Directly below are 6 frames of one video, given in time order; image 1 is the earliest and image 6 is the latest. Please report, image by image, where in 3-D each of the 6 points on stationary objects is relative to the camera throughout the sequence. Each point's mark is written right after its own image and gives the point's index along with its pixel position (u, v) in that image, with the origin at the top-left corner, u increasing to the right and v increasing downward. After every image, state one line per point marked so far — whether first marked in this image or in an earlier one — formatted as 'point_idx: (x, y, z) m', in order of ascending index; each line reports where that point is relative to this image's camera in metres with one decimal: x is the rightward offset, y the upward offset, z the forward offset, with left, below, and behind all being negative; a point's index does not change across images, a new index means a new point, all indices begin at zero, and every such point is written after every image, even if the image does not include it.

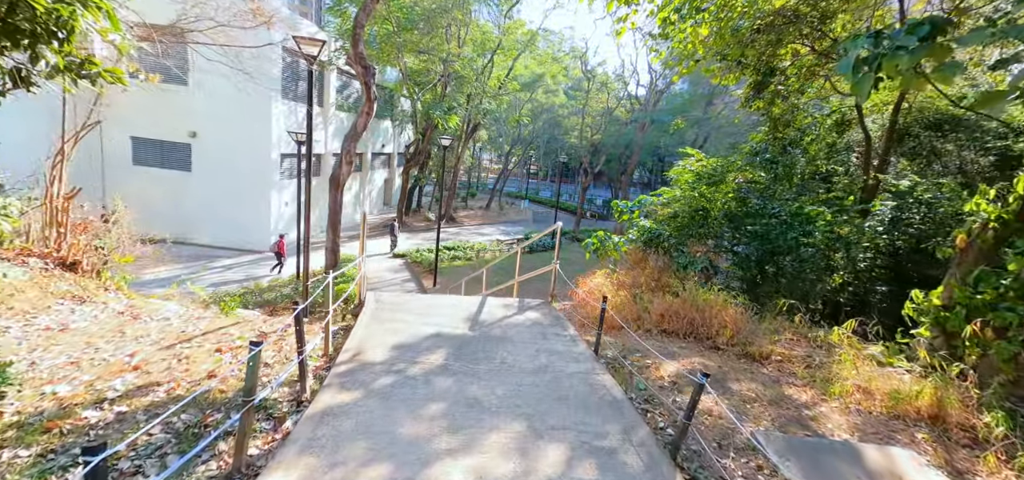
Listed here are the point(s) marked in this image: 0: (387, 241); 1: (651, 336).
0: (-4.6, 0.0, +18.9) m
1: (+1.3, -0.9, +4.5) m
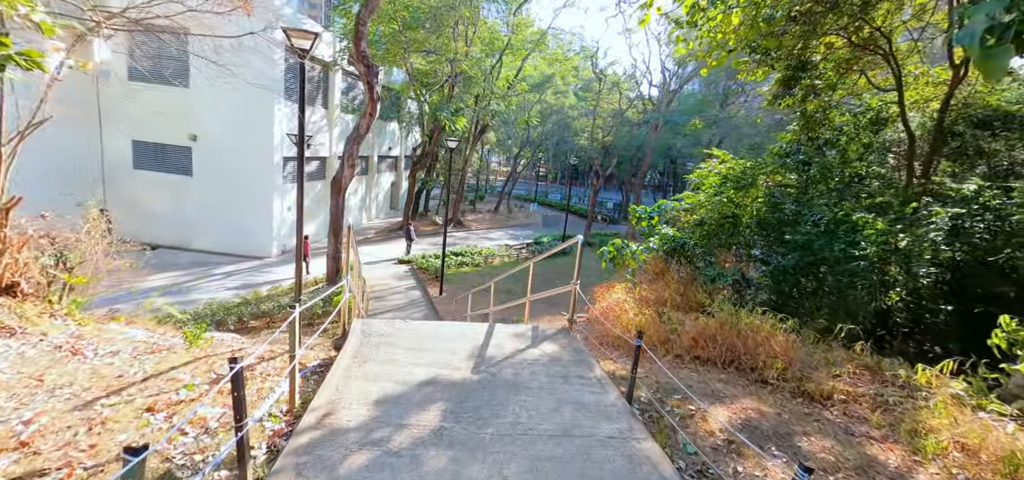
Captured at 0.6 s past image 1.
0: (-4.3, -0.2, +18.4) m
1: (+1.3, -1.0, +3.9) m
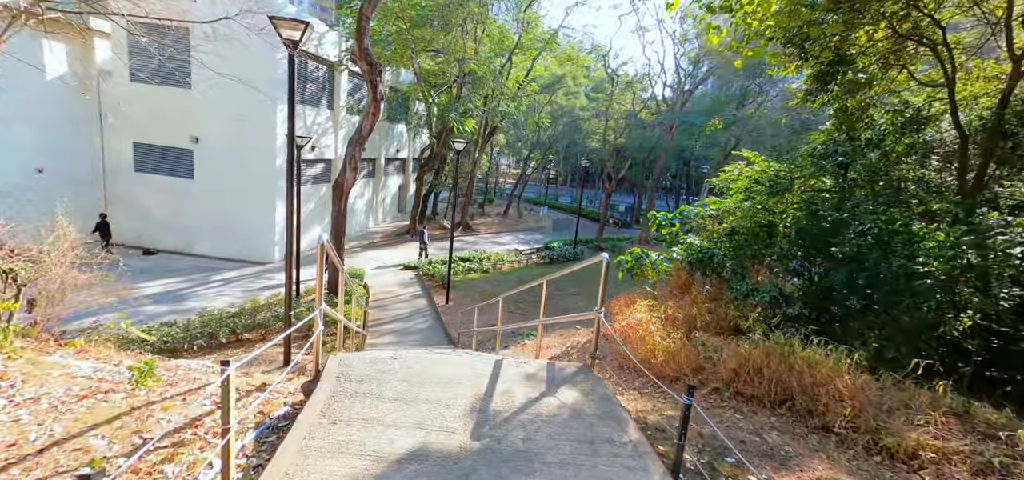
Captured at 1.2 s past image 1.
0: (-3.9, -0.4, +17.9) m
1: (+1.4, -1.1, +3.3) m
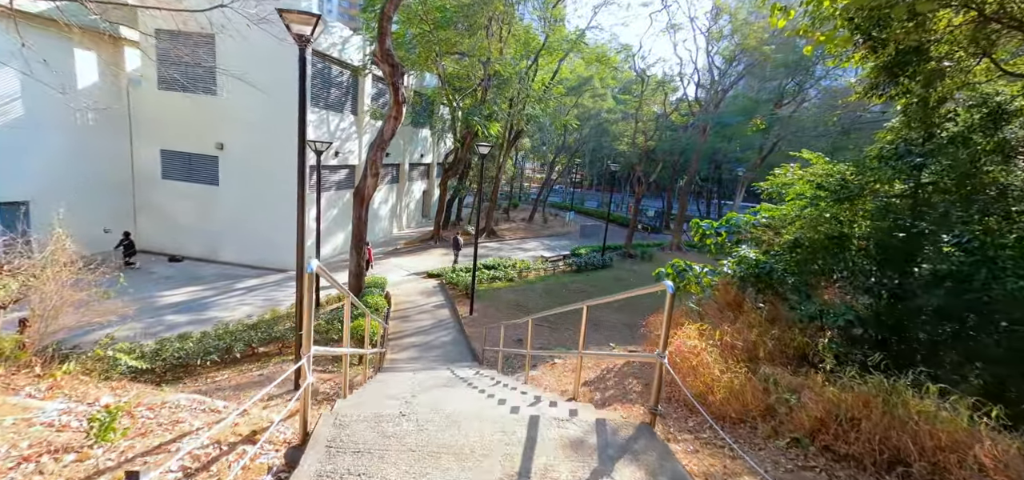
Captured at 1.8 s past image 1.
0: (-3.0, -0.6, +17.5) m
1: (+1.6, -1.2, +2.7) m
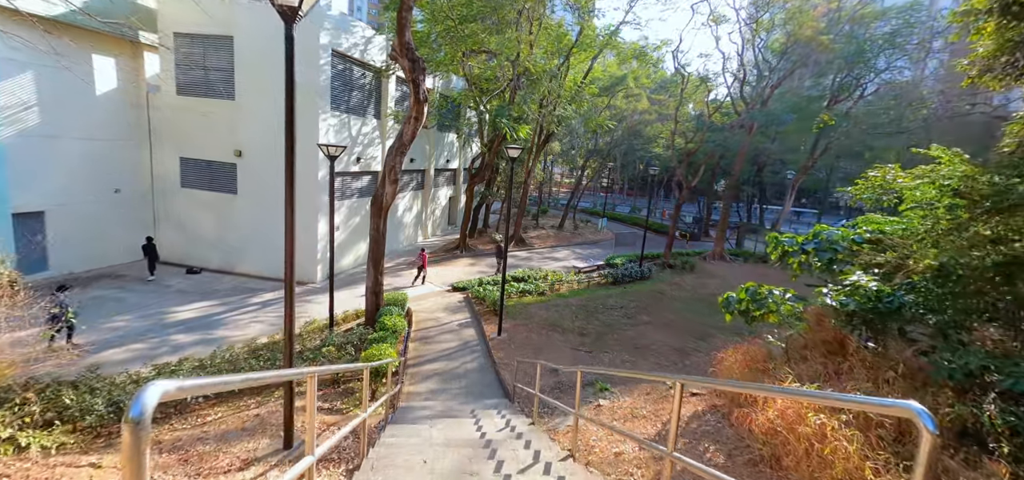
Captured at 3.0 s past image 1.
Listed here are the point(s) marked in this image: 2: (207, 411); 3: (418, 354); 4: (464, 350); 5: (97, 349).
0: (-2.0, -0.9, +16.5) m
1: (+1.8, -1.3, +1.5) m
2: (-3.7, -2.1, +6.1) m
3: (-1.6, -1.9, +8.8) m
4: (-0.9, -2.0, +9.1) m
5: (-7.2, -1.9, +8.8) m
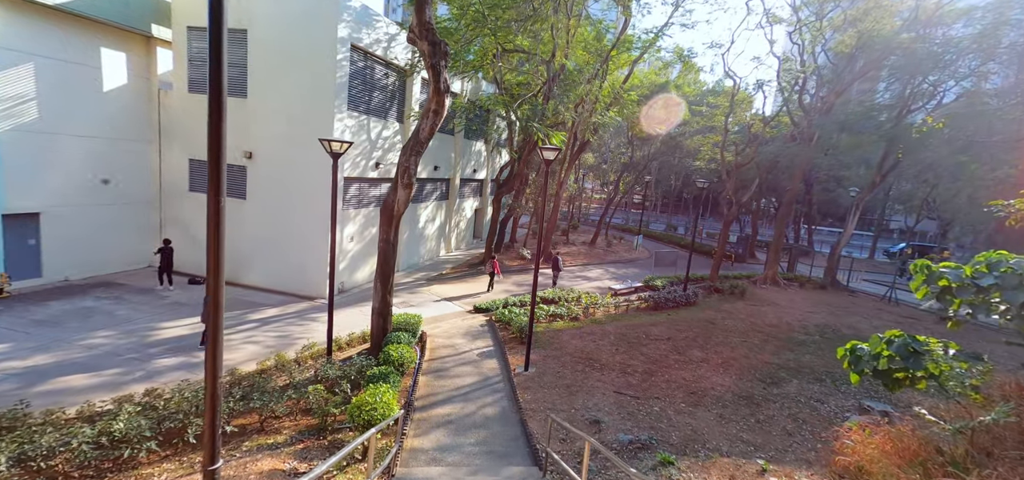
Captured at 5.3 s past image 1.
0: (-1.2, -1.4, +15.1) m
1: (+1.9, -1.4, -0.1) m
2: (-3.4, -2.1, +4.8) m
3: (-1.2, -2.2, +7.3) m
4: (-0.4, -2.2, +7.6) m
5: (-6.7, -2.0, +7.6) m
